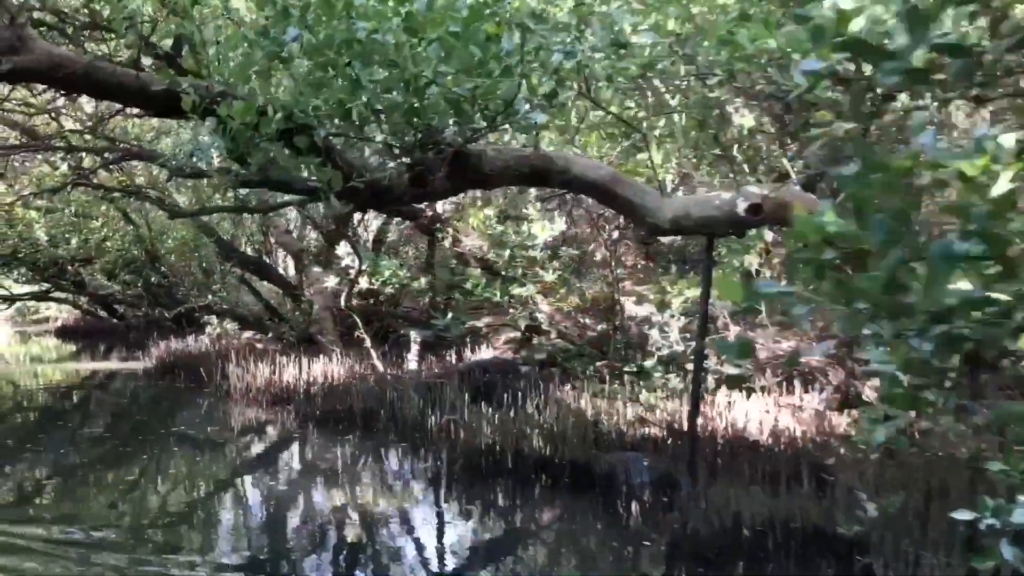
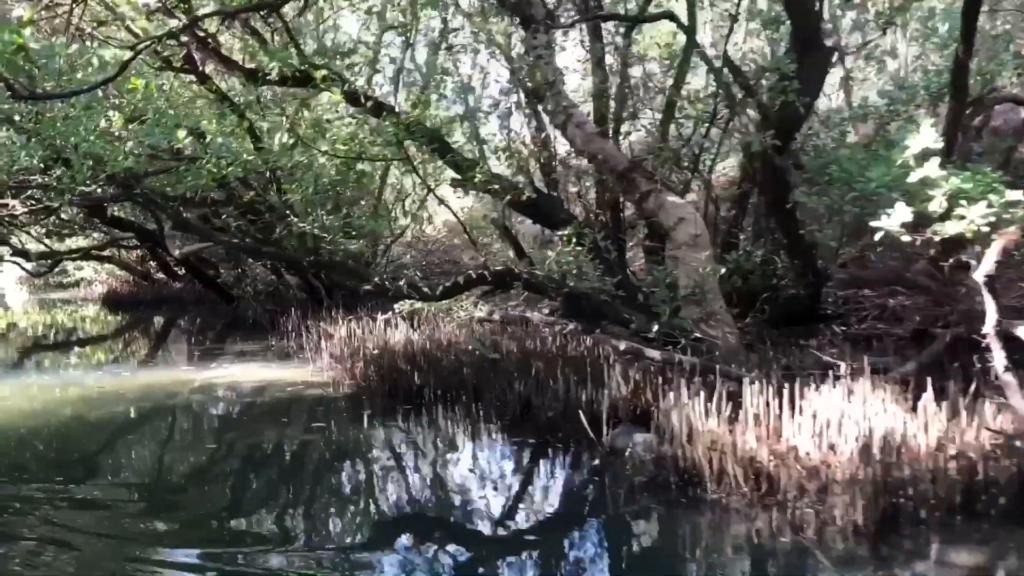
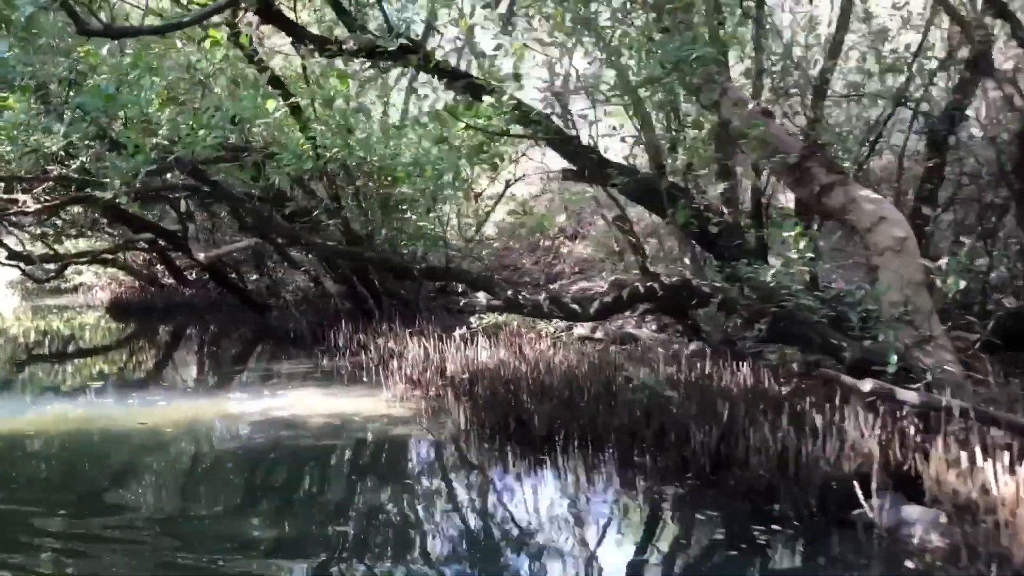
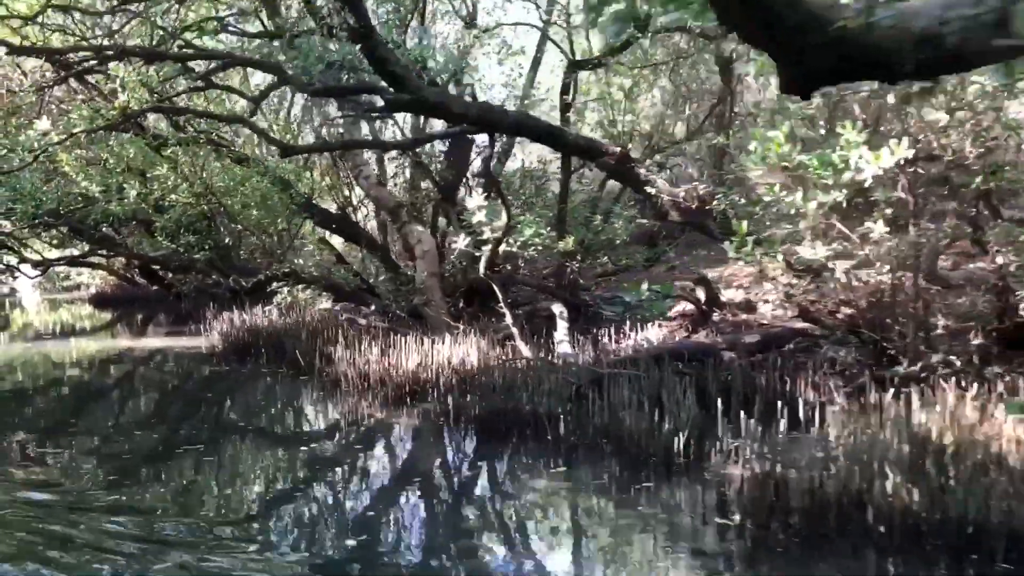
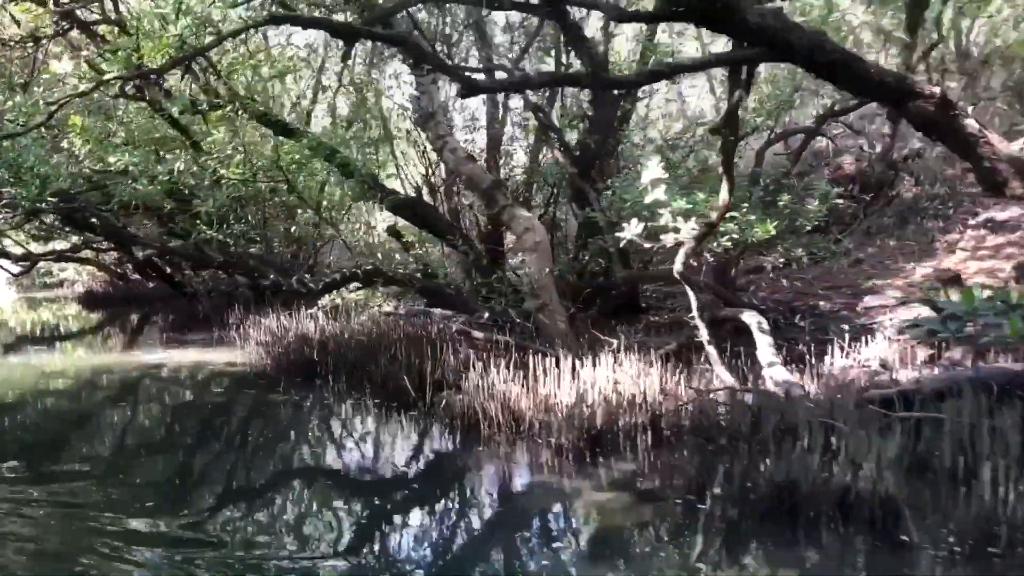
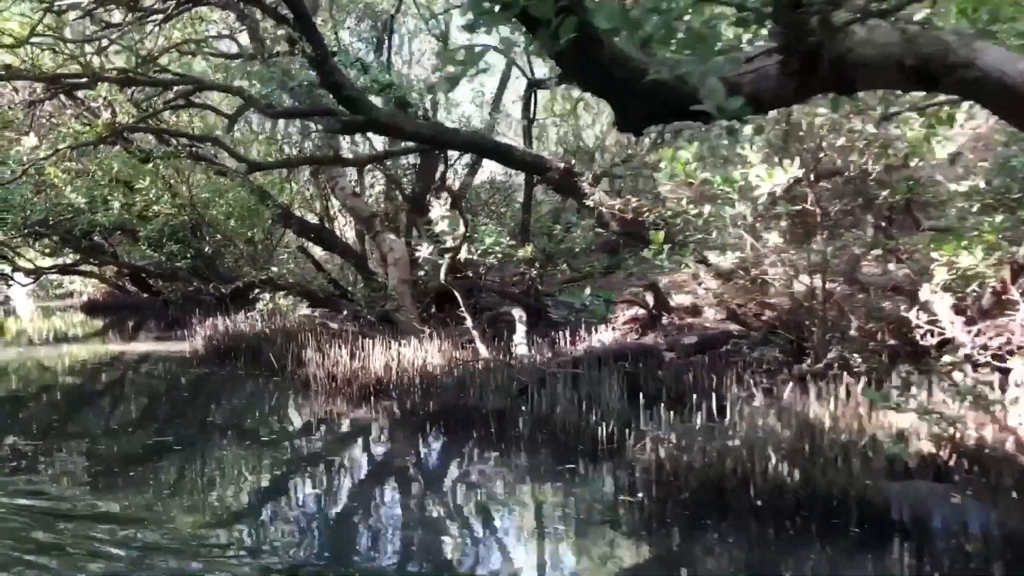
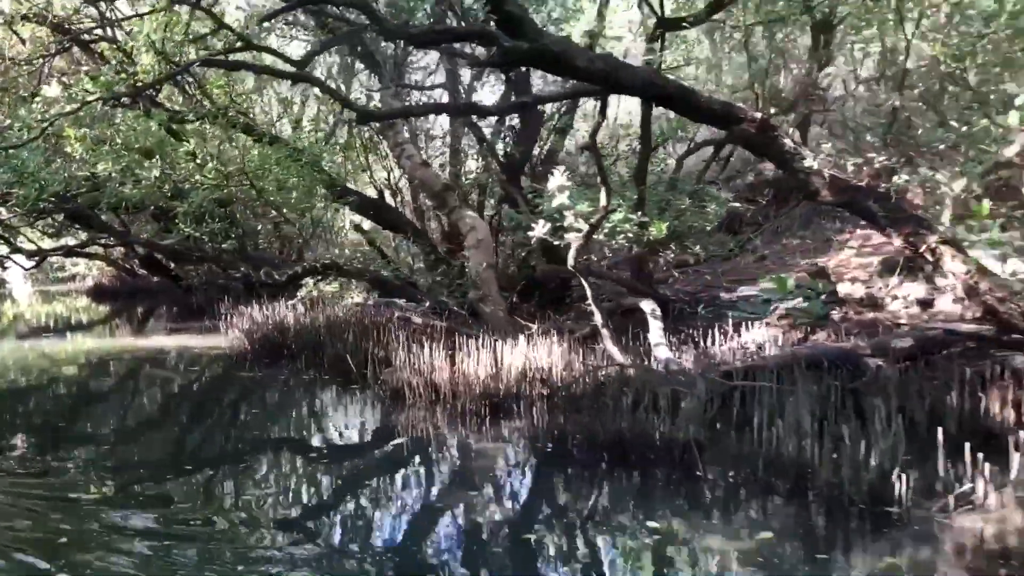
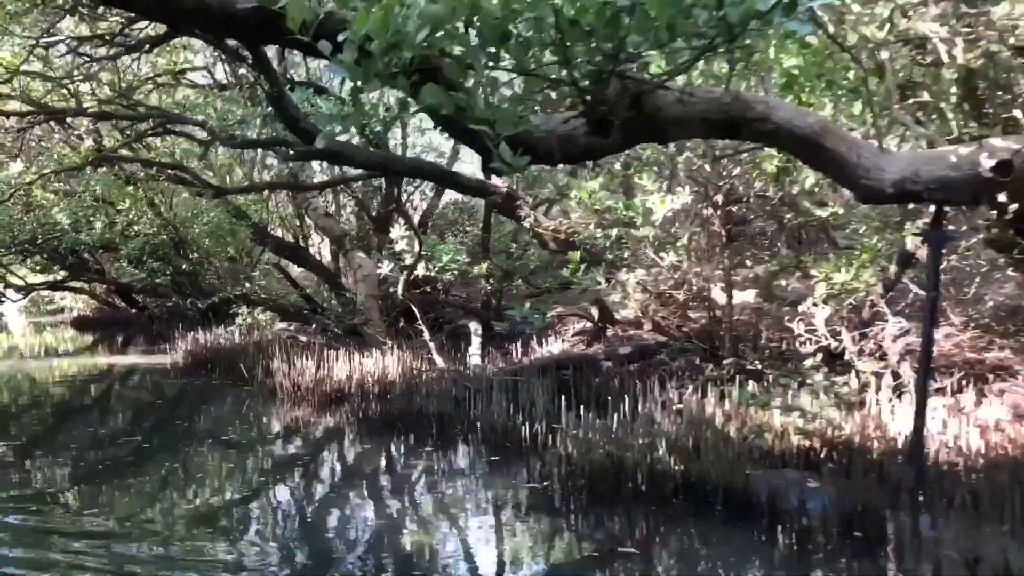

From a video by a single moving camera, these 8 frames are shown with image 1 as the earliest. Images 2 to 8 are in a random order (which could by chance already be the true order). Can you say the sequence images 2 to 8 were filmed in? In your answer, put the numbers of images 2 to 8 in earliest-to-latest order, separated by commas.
8, 6, 4, 7, 5, 2, 3
